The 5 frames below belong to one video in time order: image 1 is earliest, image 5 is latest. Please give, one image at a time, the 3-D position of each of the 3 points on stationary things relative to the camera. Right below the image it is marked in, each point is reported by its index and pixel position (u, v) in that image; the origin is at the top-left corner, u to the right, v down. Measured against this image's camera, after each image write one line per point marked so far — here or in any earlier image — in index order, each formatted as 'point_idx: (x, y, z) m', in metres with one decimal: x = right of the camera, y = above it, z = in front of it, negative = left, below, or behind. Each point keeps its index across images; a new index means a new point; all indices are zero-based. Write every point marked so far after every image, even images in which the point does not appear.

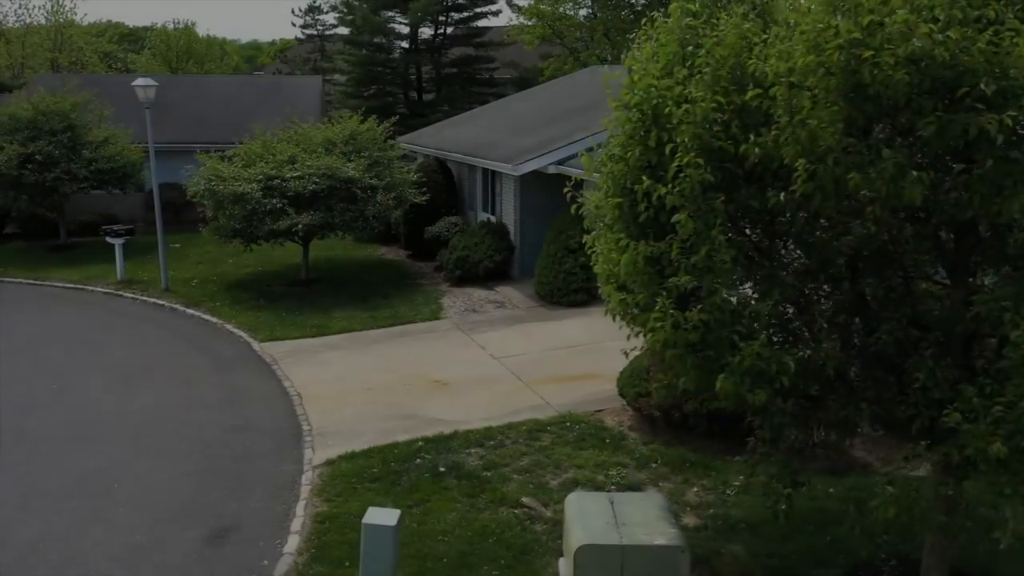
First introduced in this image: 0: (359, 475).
0: (-1.5, -1.8, +7.9) m
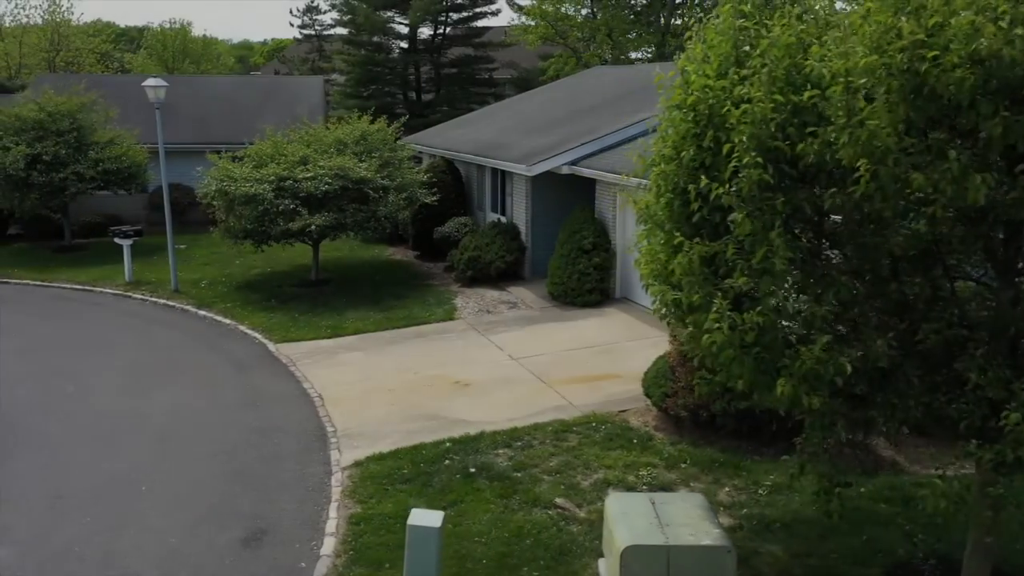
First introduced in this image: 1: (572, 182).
0: (-1.2, -1.8, +7.8) m
1: (+1.1, +2.0, +15.5) m
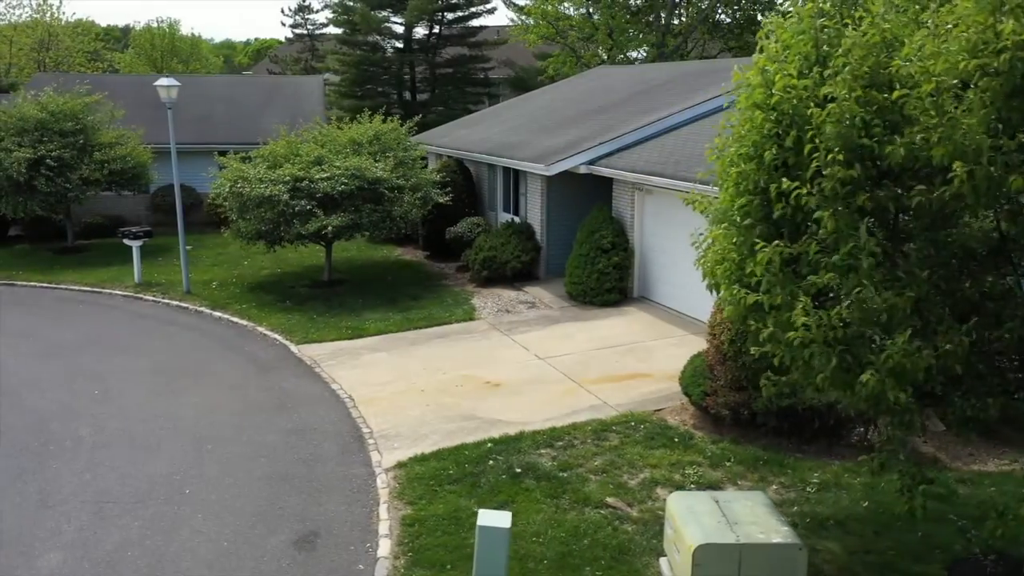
0: (-0.7, -1.8, +7.8) m
1: (+1.4, +2.0, +15.6) m
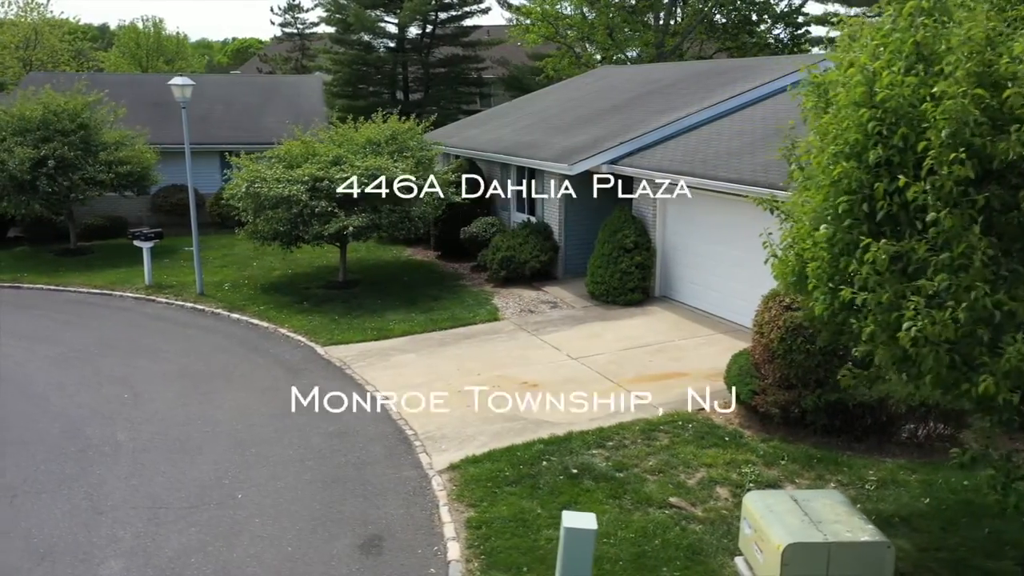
0: (-0.2, -1.8, +7.8) m
1: (+1.8, +2.0, +15.5) m
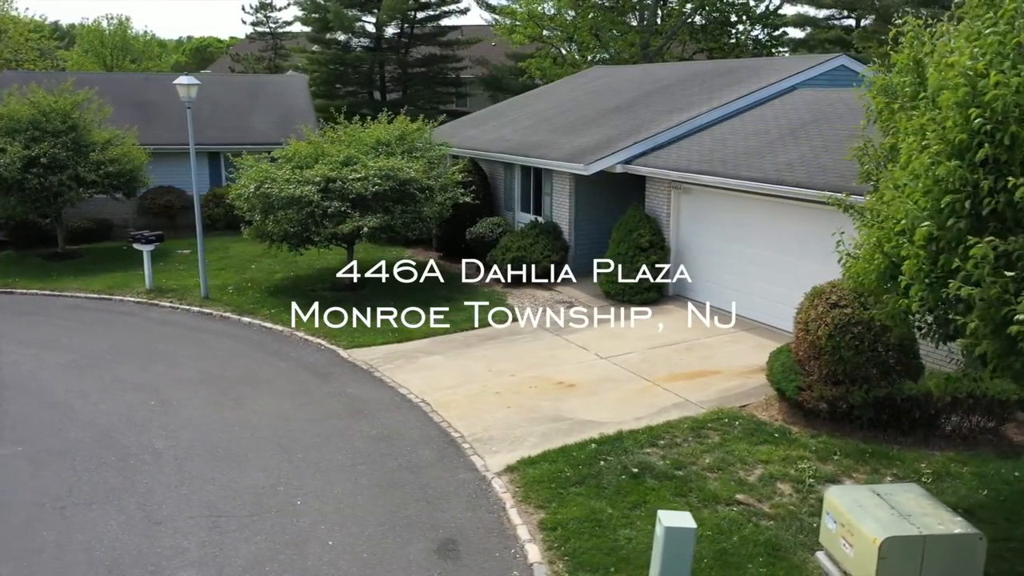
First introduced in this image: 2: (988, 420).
0: (+0.4, -1.8, +7.7) m
1: (+1.9, +2.0, +15.6) m
2: (+5.0, -1.4, +8.5) m
